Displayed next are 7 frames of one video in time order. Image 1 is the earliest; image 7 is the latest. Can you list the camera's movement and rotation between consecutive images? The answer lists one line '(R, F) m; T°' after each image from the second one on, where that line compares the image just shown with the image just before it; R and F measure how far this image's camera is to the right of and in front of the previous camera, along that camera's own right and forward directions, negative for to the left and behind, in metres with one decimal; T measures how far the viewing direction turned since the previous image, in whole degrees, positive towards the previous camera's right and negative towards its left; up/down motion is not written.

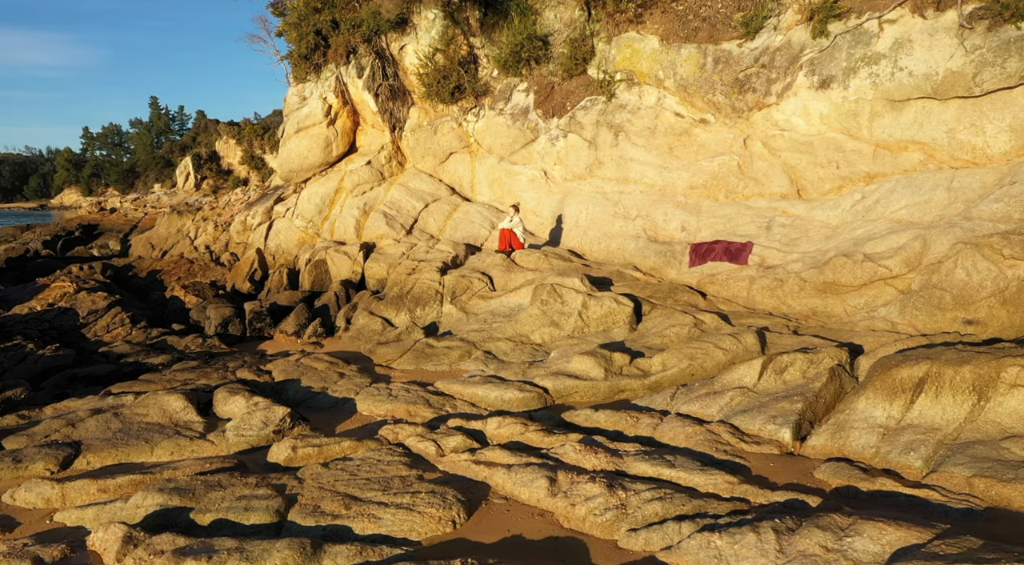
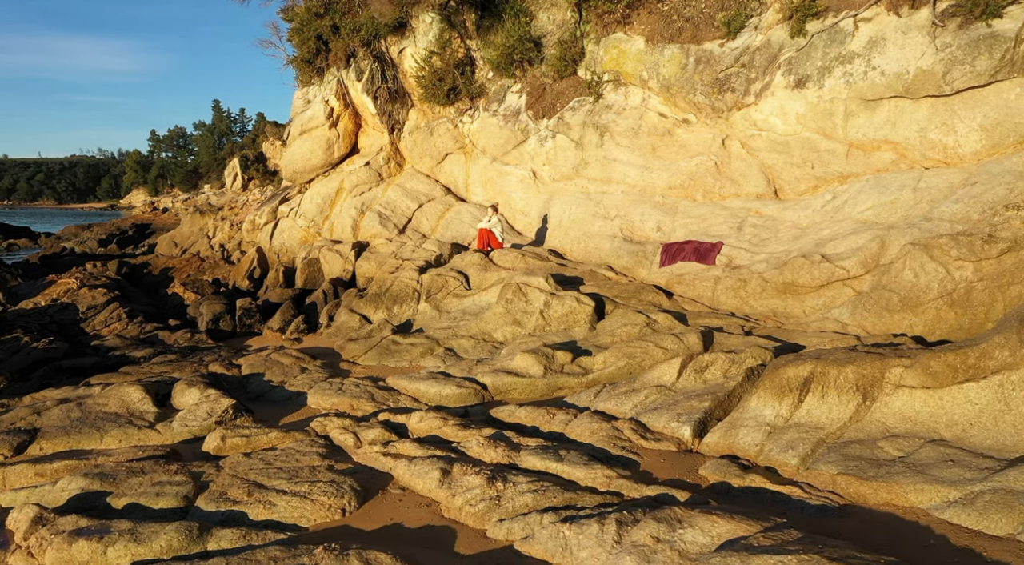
(+1.3, -0.2) m; -3°
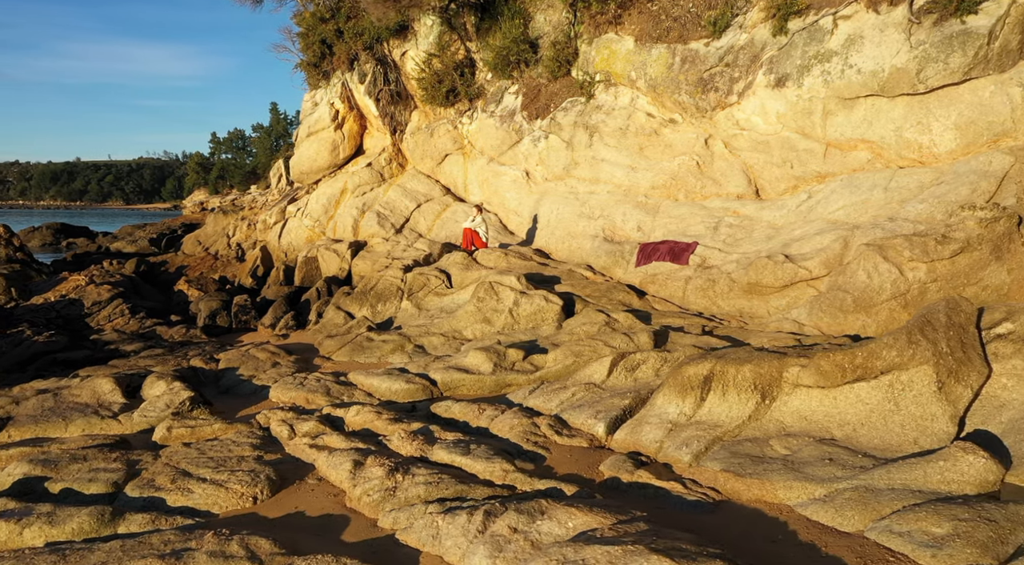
(+1.1, -0.1) m; -3°
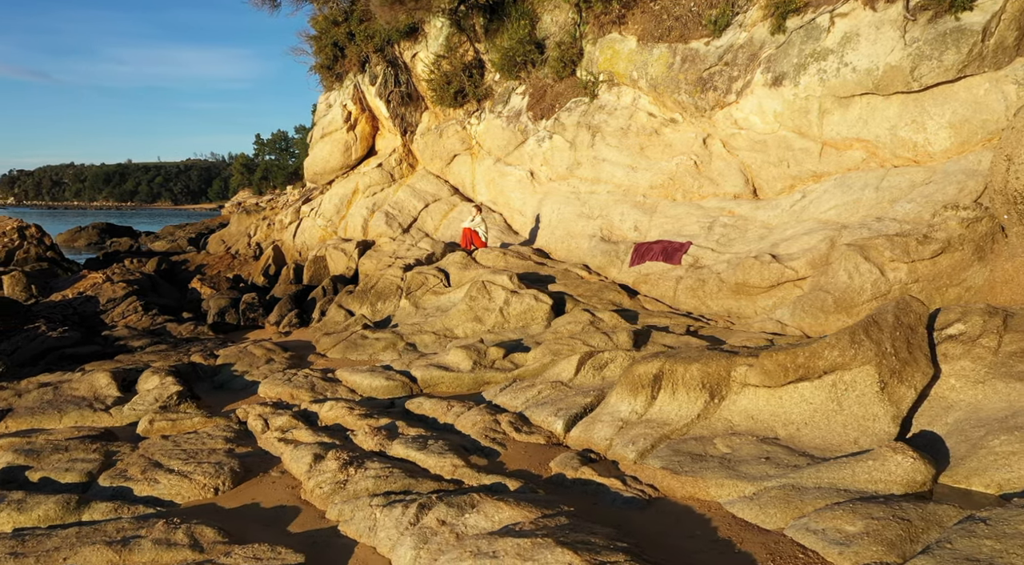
(+0.7, -0.1) m; -2°
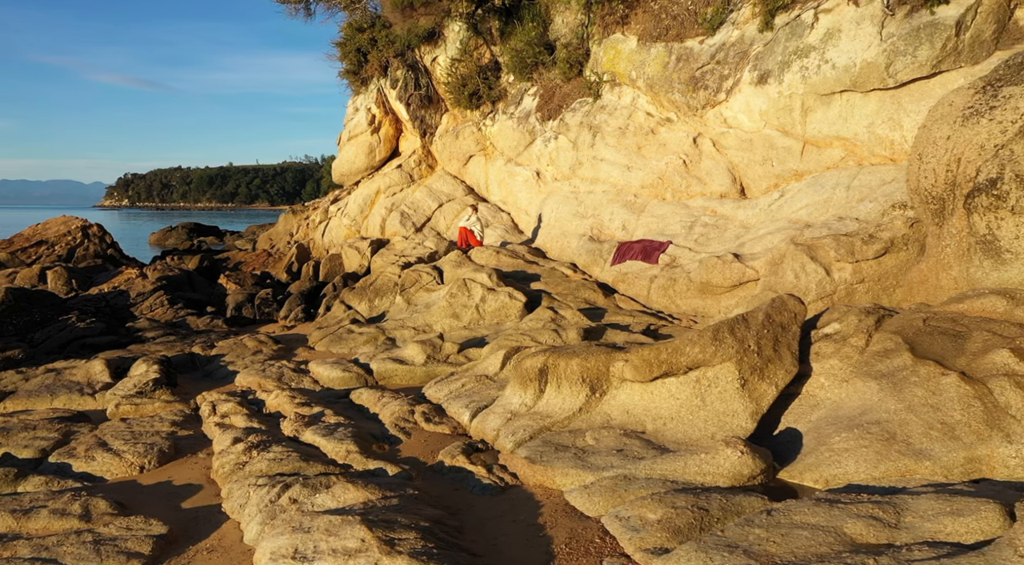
(+1.6, -0.2) m; -5°
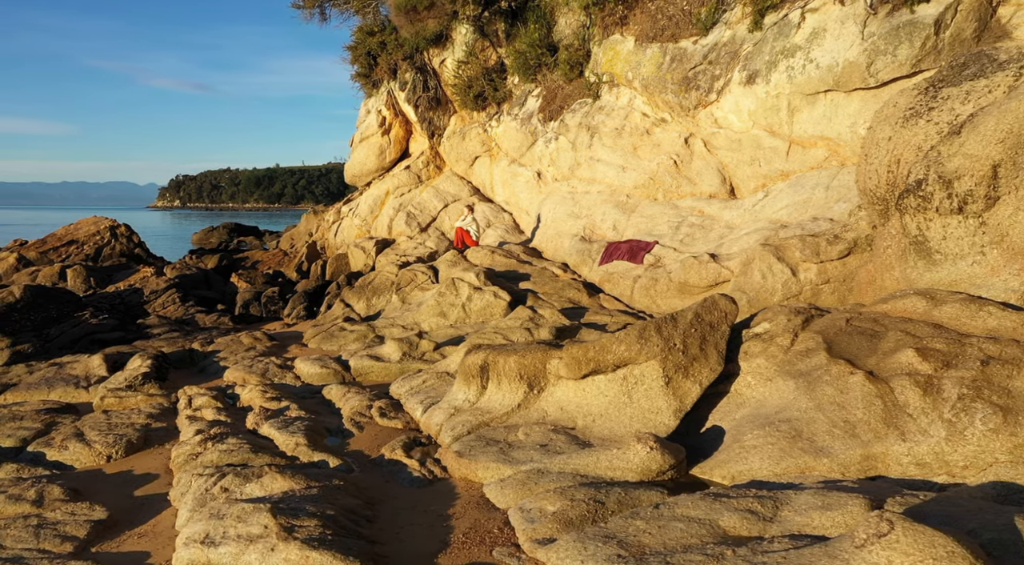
(+0.8, -0.2) m; -2°
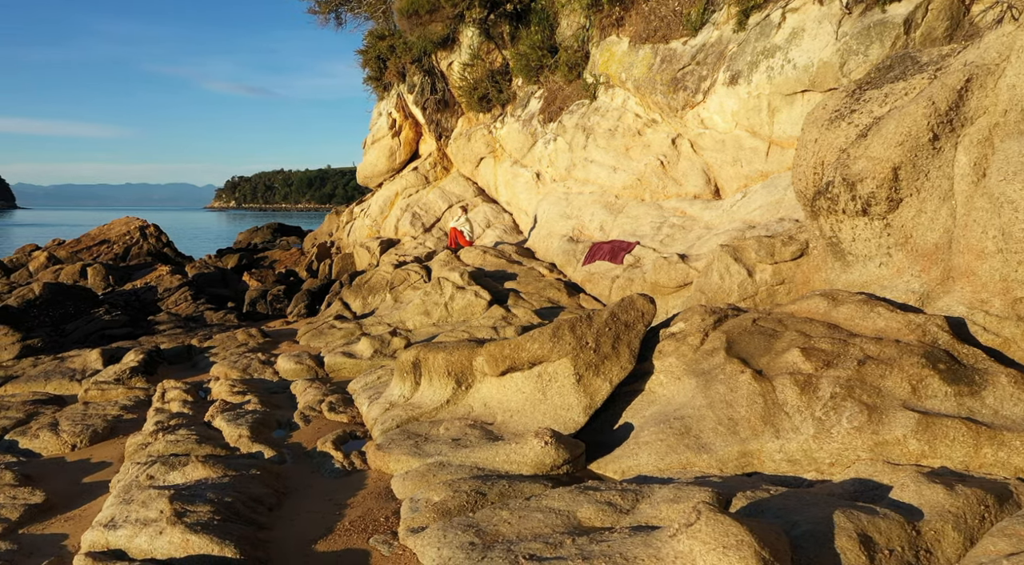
(+1.0, -0.2) m; -3°
